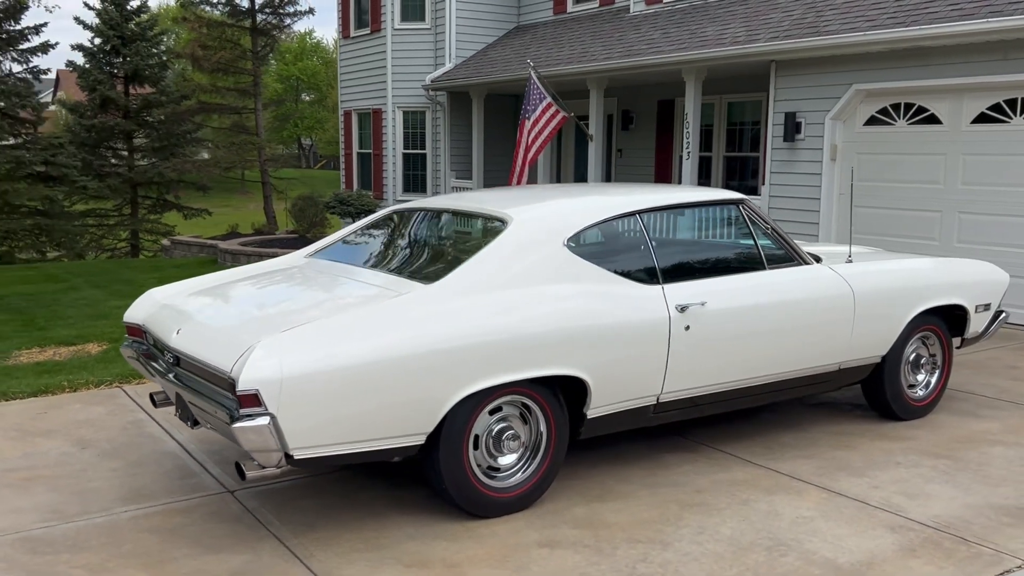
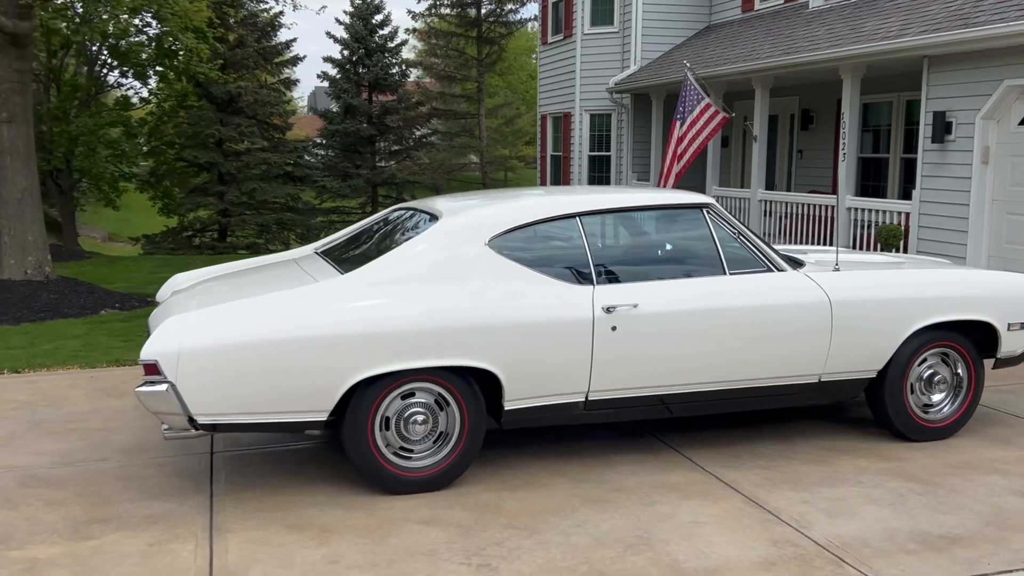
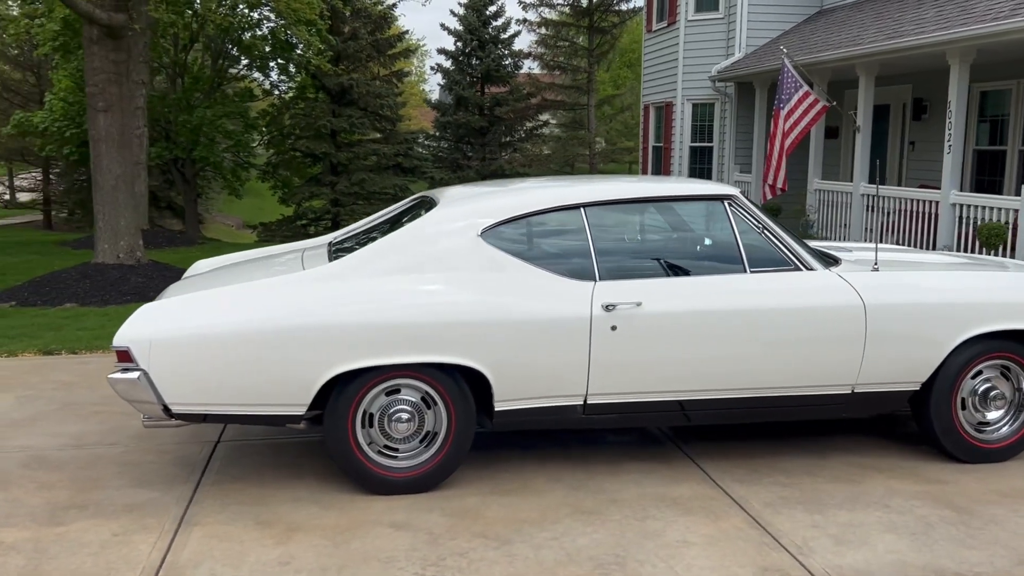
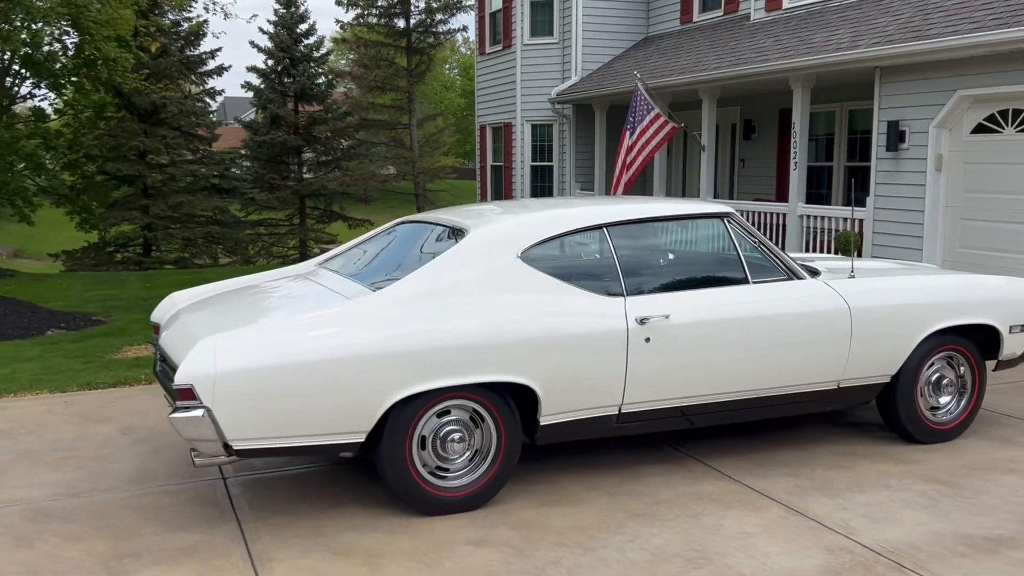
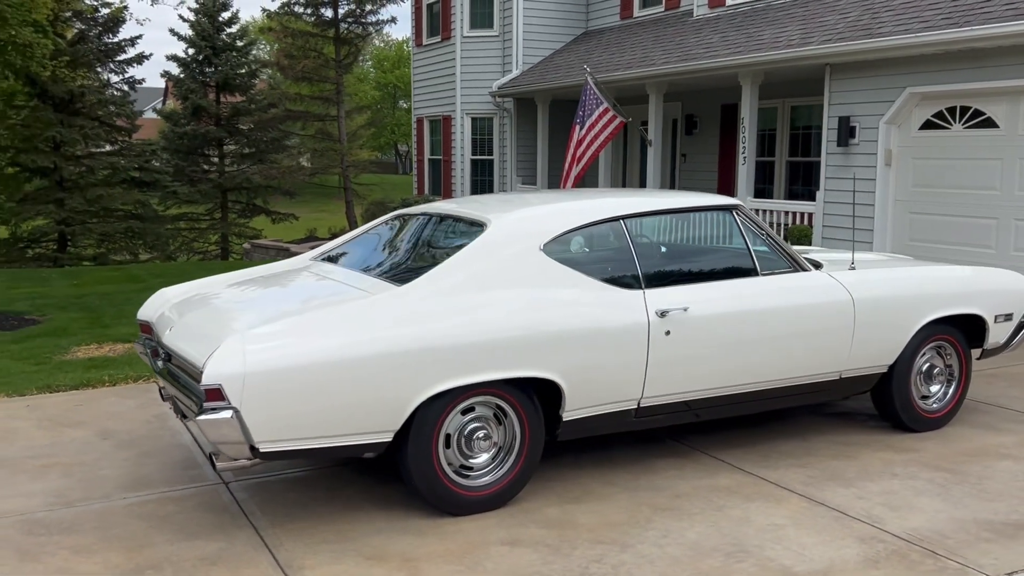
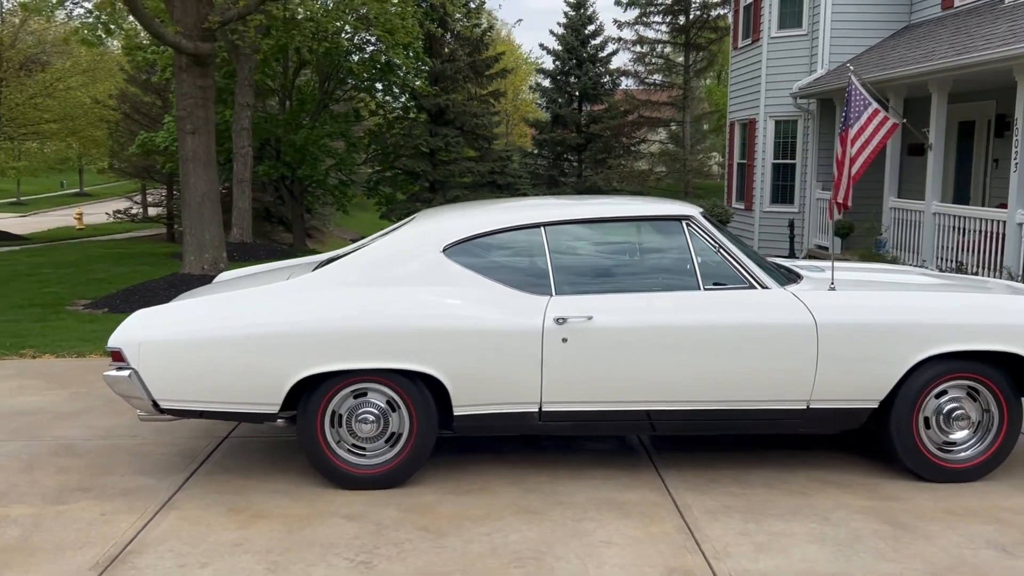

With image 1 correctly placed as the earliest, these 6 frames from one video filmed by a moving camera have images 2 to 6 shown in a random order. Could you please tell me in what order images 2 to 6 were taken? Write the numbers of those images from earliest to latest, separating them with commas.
5, 4, 2, 3, 6
